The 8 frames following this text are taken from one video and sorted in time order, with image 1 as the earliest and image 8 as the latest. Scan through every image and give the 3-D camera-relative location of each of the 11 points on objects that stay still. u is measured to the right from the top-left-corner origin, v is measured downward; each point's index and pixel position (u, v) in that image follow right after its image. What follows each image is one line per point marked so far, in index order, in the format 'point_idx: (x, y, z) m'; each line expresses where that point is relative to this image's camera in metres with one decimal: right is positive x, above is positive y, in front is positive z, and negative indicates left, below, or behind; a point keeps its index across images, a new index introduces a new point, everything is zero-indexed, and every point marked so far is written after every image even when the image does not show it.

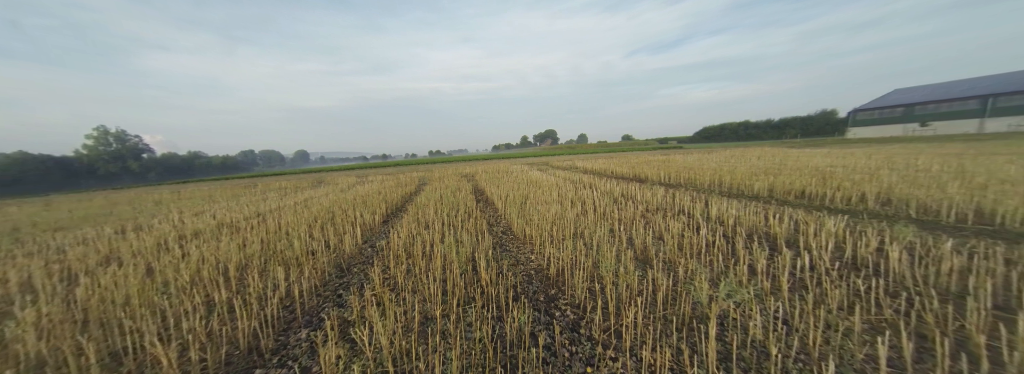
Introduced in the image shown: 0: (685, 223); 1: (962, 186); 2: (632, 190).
0: (+3.2, -0.7, +4.4) m
1: (+10.4, 0.0, +5.6) m
2: (+3.9, -0.1, +7.8) m
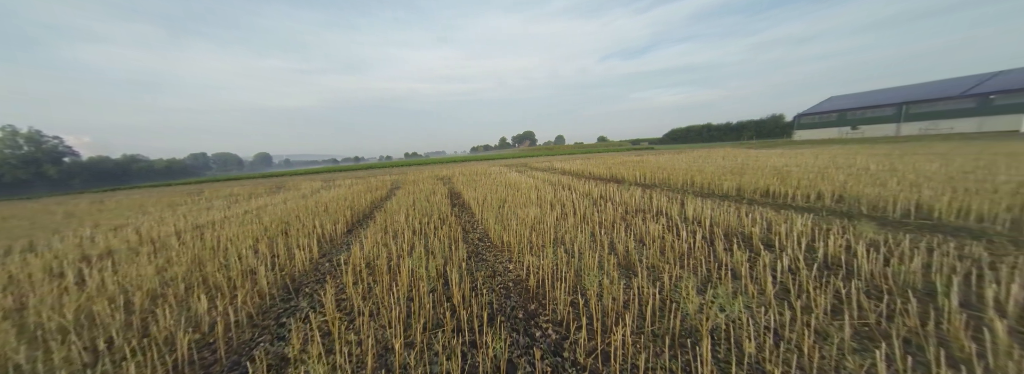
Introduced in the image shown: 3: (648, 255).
0: (+2.8, -0.8, +4.4) m
1: (+9.8, +0.1, +6.1) m
2: (+3.2, -0.1, +7.8) m
3: (+1.9, -1.0, +3.3) m
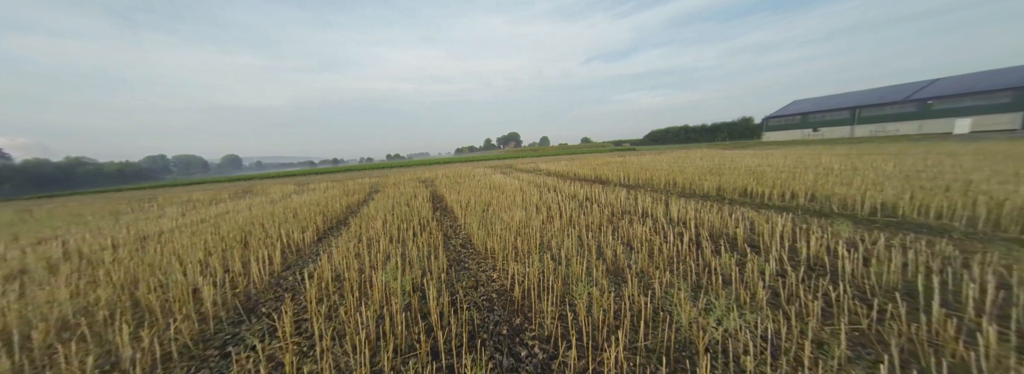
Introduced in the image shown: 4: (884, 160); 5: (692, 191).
0: (+2.5, -0.8, +4.3) m
1: (+9.4, +0.1, +6.5) m
2: (+2.7, -0.2, +7.7) m
3: (+1.7, -1.0, +3.2) m
4: (+14.9, +1.1, +9.7) m
5: (+5.6, -0.2, +7.6) m
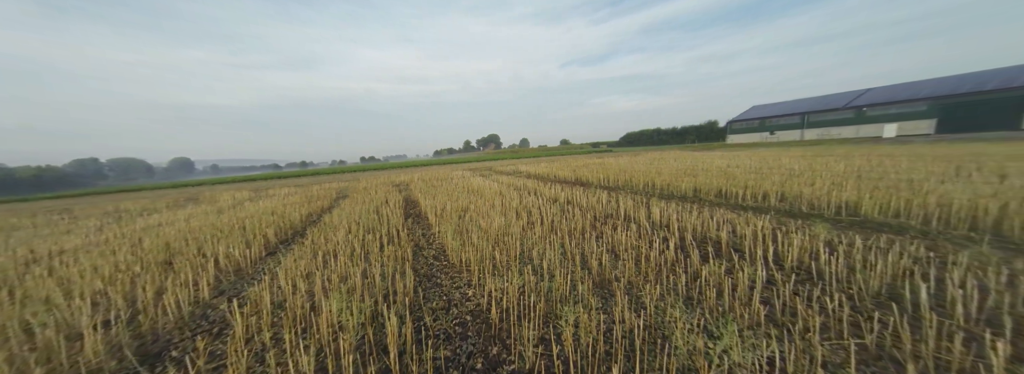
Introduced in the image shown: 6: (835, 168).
0: (+2.1, -0.8, +4.2) m
1: (+8.8, +0.1, +6.9) m
2: (+2.0, -0.3, +7.6) m
3: (+1.4, -1.1, +3.0) m
4: (+14.0, +1.1, +10.5) m
5: (+5.0, -0.2, +7.6) m
6: (+11.6, +0.7, +8.7) m
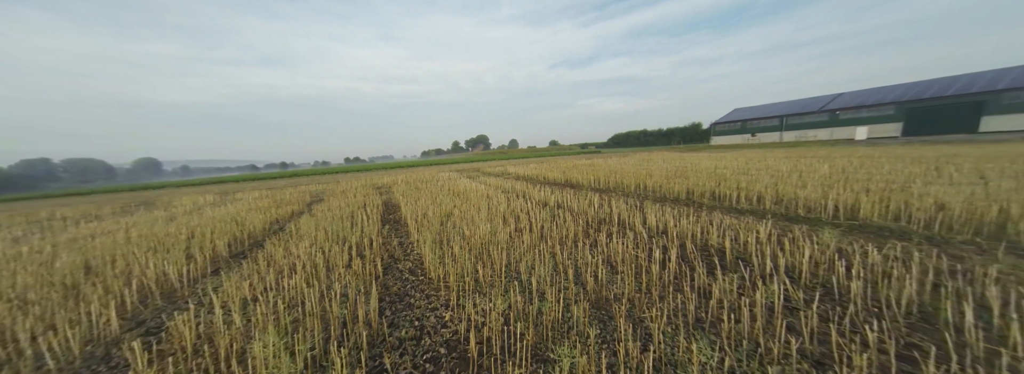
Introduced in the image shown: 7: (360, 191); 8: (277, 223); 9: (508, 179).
0: (+1.9, -0.9, +3.8) m
1: (+8.5, +0.1, +6.8) m
2: (+1.6, -0.3, +7.2) m
3: (+1.2, -1.2, +2.6) m
4: (+13.5, +1.1, +10.7) m
5: (+4.6, -0.3, +7.4) m
6: (+11.1, +0.6, +8.8) m
7: (-6.8, -0.2, +10.8) m
8: (-6.0, -1.0, +6.2) m
9: (-0.2, +0.5, +13.3) m
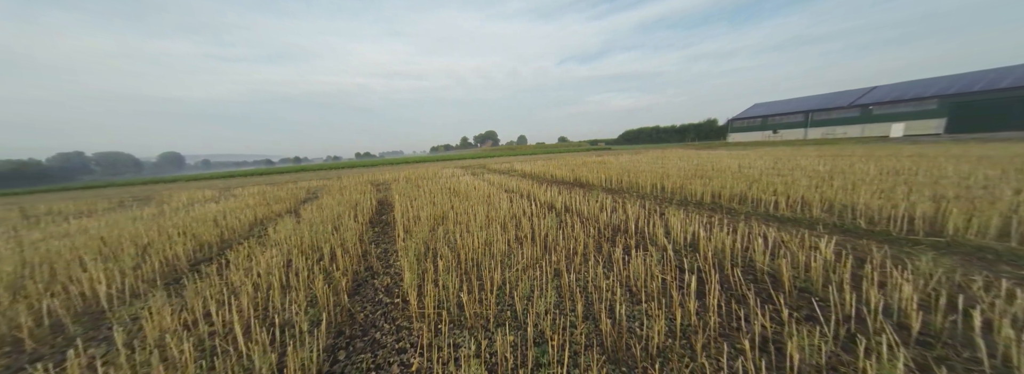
0: (+1.8, -1.0, +3.1) m
1: (+8.5, 0.0, +5.8) m
2: (+1.7, -0.4, +6.5) m
3: (+1.1, -1.2, +1.9) m
4: (+13.7, +1.0, +9.5) m
5: (+4.7, -0.3, +6.6) m
6: (+11.3, +0.5, +7.7) m
7: (-6.6, -0.1, +10.3) m
8: (-6.0, -0.9, +5.7) m
9: (0.0, +0.6, +12.6) m
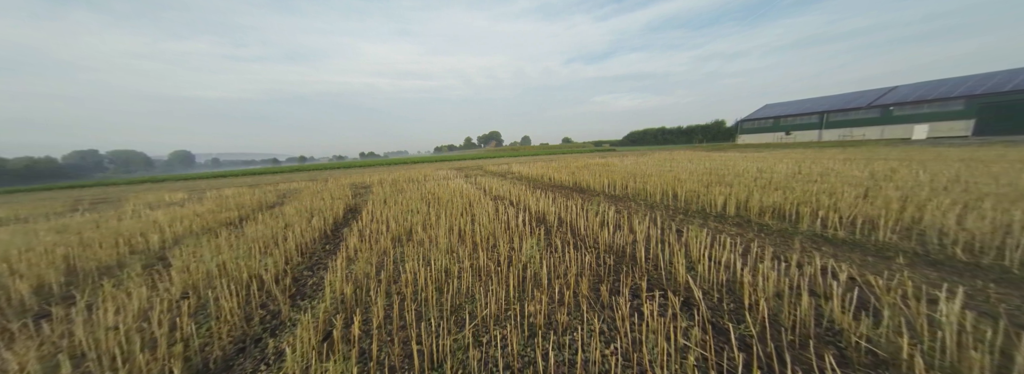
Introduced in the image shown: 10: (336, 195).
0: (+1.4, -1.2, +2.0) m
1: (+8.2, -0.2, +4.7) m
2: (+1.3, -0.6, +5.4) m
3: (+0.7, -1.4, +0.8) m
4: (+13.4, +0.7, +8.3) m
5: (+4.3, -0.5, +5.5) m
6: (+10.9, +0.3, +6.5) m
7: (-6.9, -0.2, +9.4) m
8: (-6.3, -1.0, +4.7) m
9: (-0.2, +0.4, +11.5) m
10: (-6.5, -0.3, +8.7) m
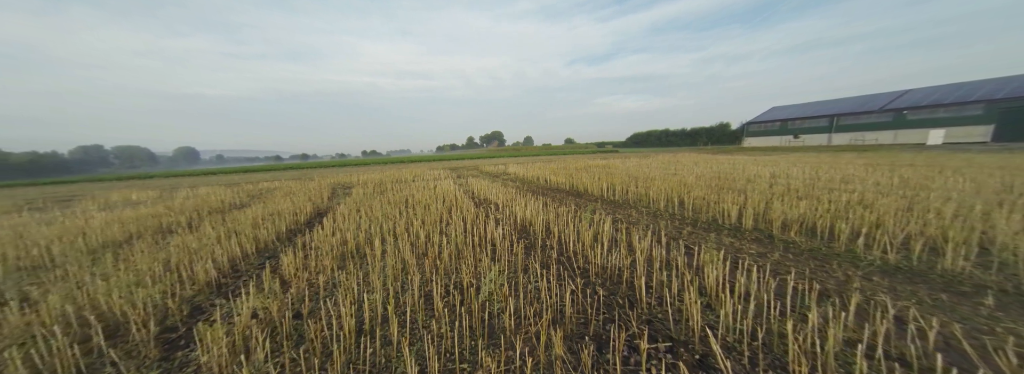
0: (+1.0, -1.3, +1.2) m
1: (+7.8, -0.5, +3.8) m
2: (+1.0, -0.7, +4.7) m
3: (+0.2, -1.5, 0.0) m
4: (+13.1, +0.4, +7.4) m
5: (+3.9, -0.7, +4.7) m
6: (+10.6, 0.0, +5.7) m
7: (-7.2, -0.2, +8.7) m
8: (-6.7, -1.0, +4.0) m
9: (-0.5, +0.3, +10.8) m
10: (-6.8, -0.3, +8.0) m
